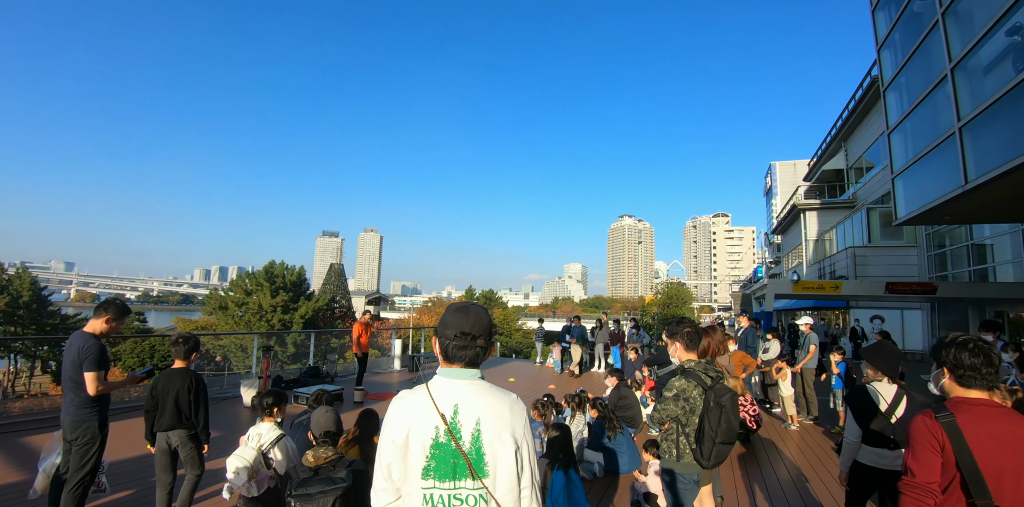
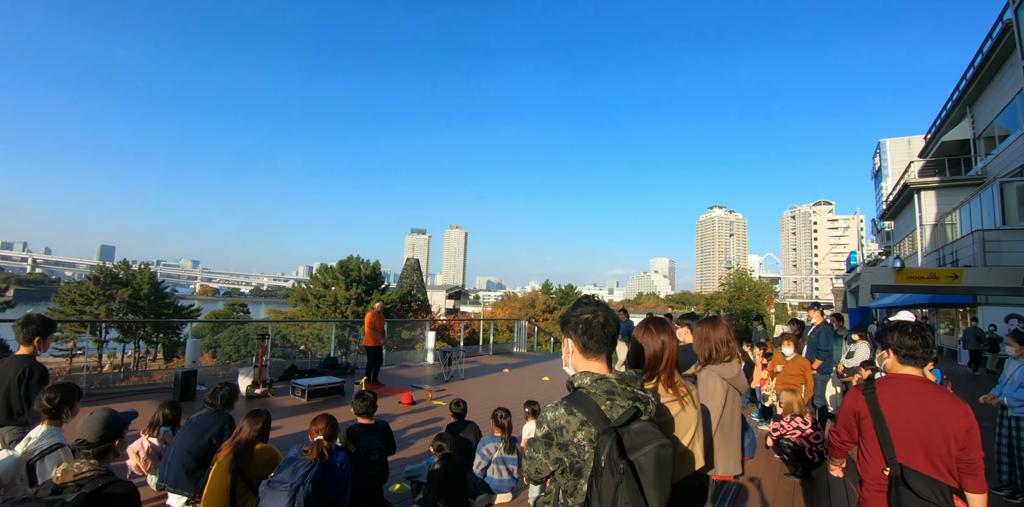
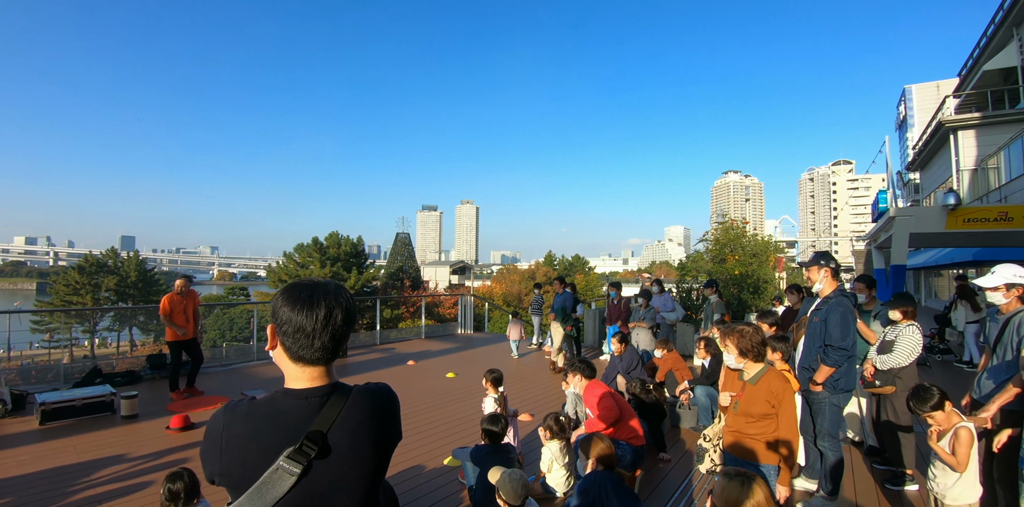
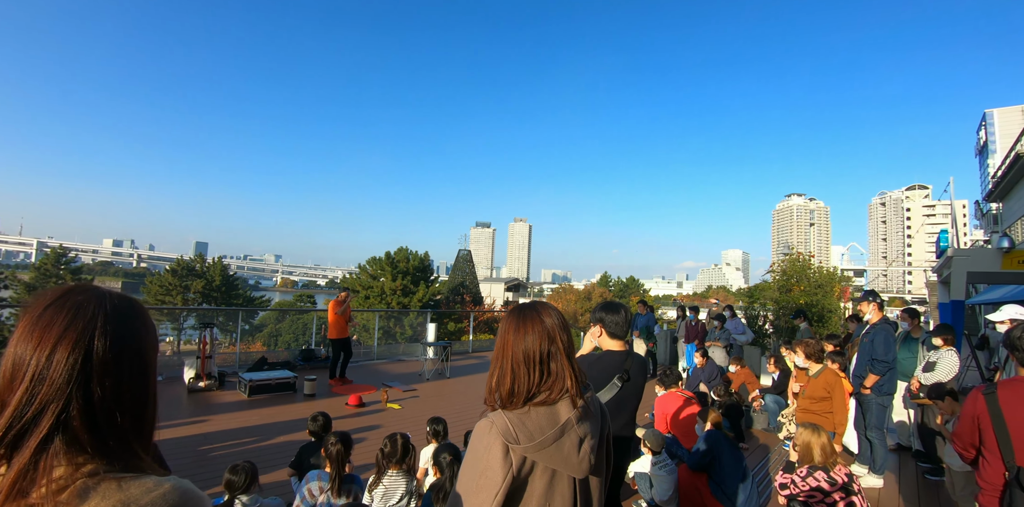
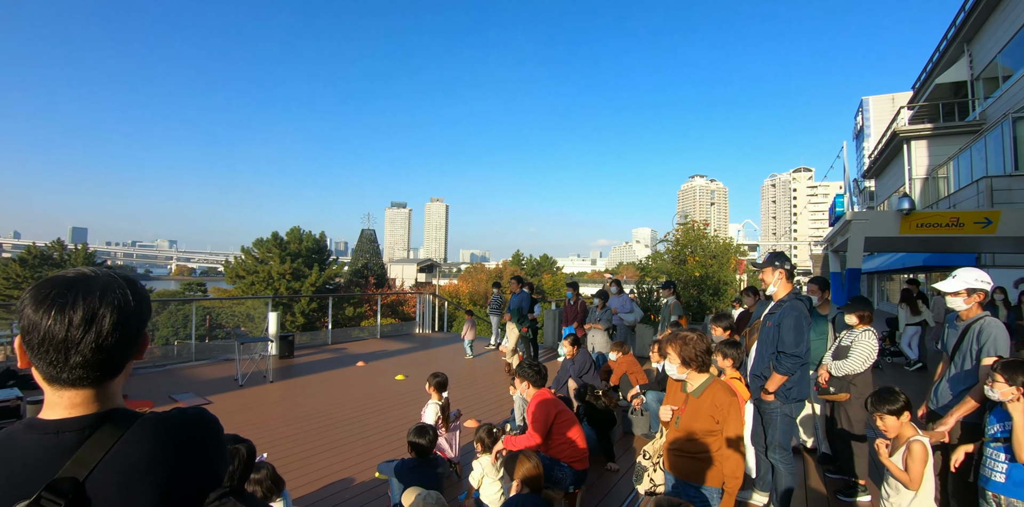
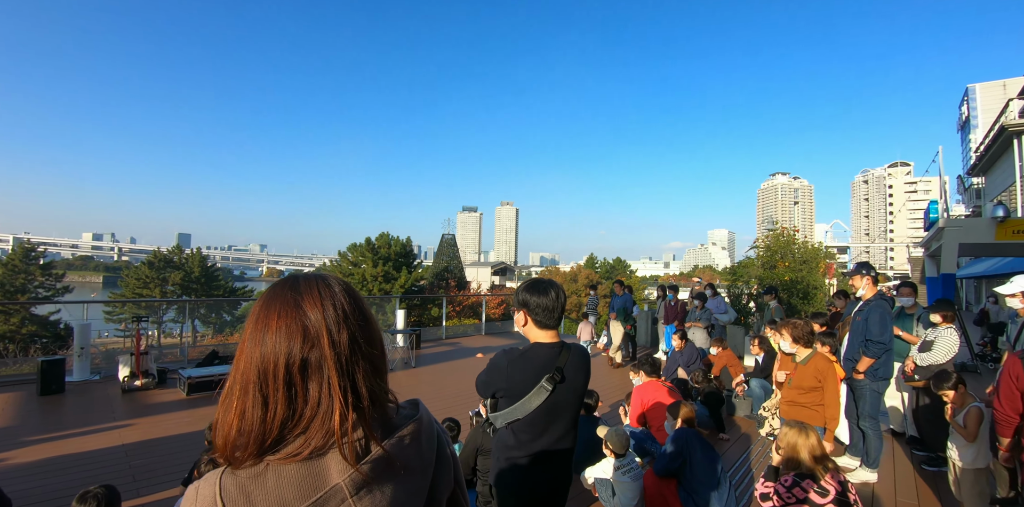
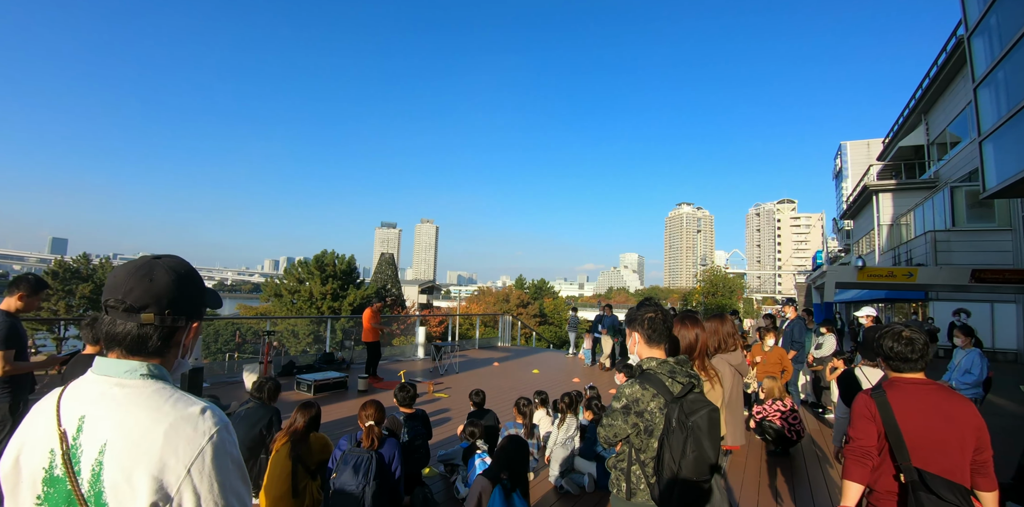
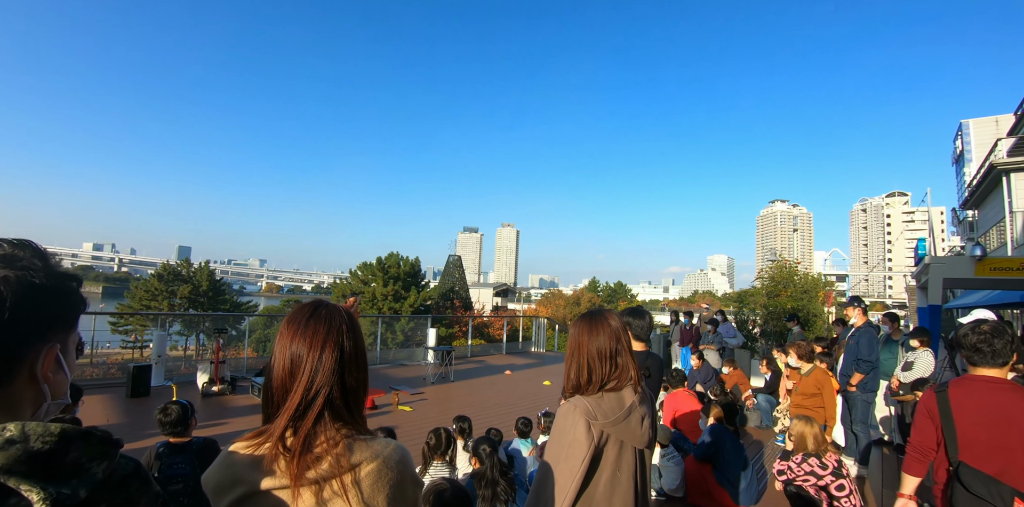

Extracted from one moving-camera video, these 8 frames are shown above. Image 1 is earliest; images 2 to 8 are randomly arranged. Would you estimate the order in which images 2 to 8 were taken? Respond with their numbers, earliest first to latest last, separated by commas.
7, 2, 8, 4, 6, 3, 5
